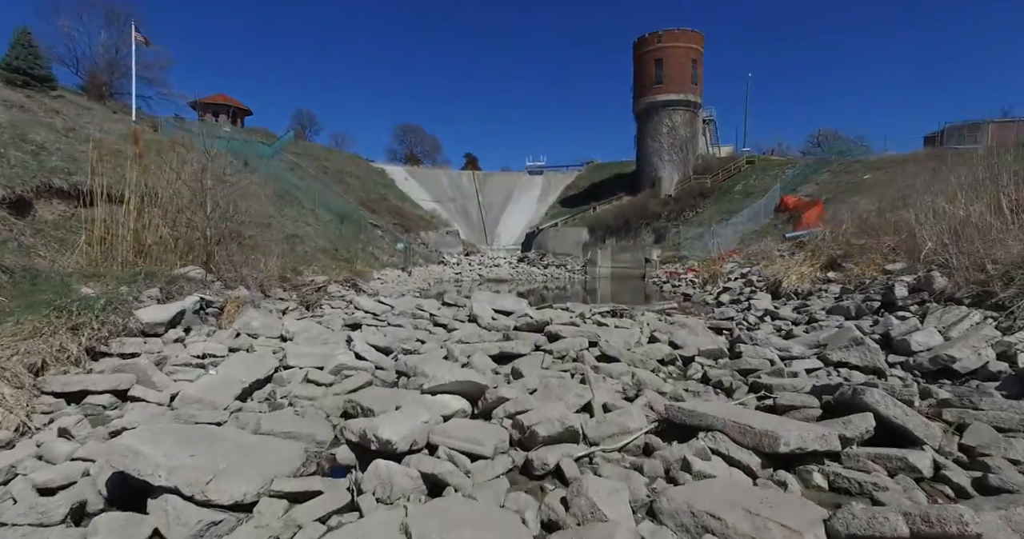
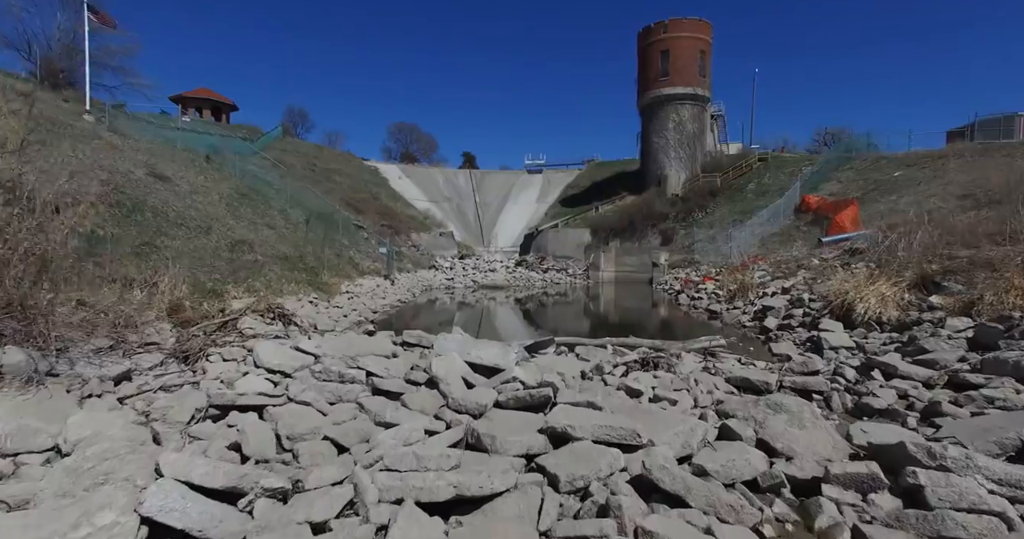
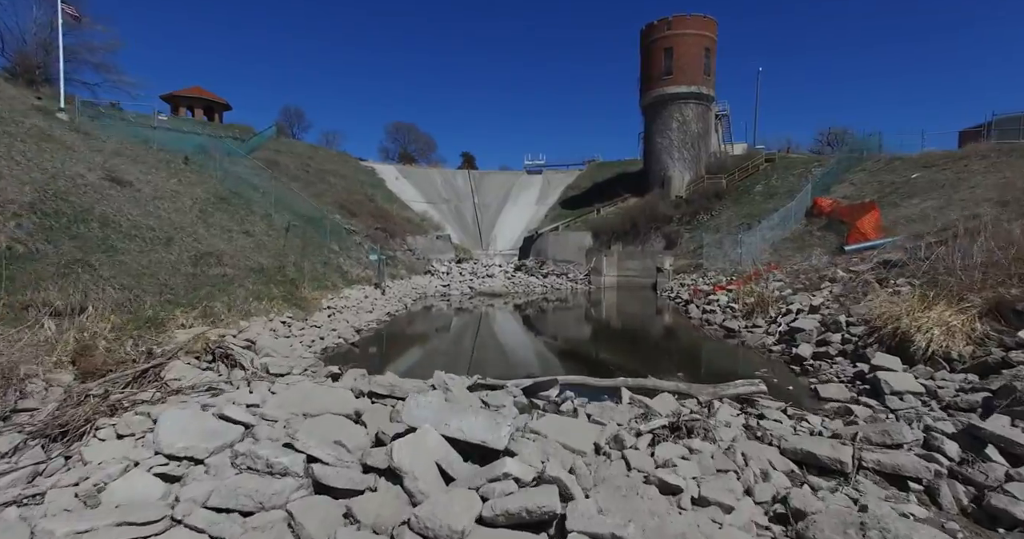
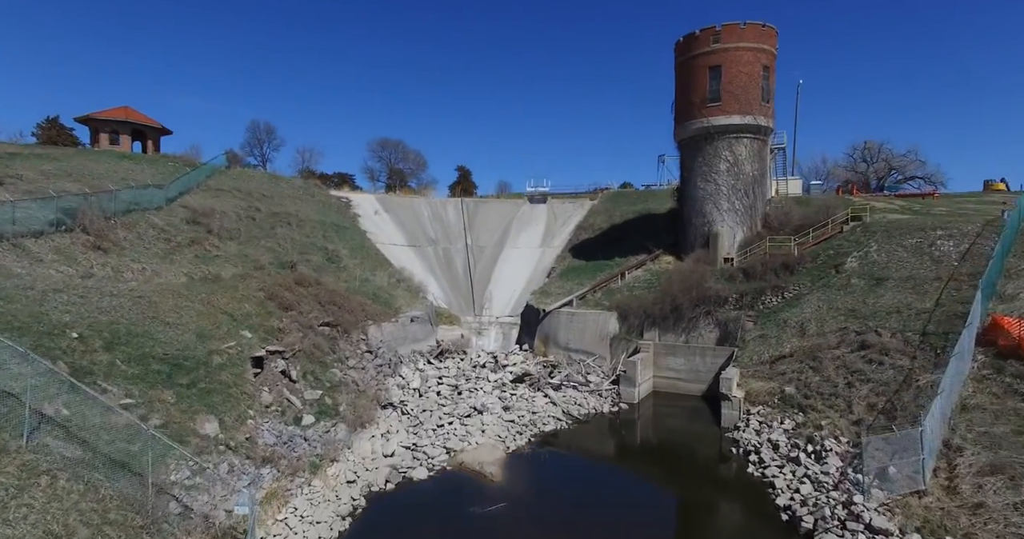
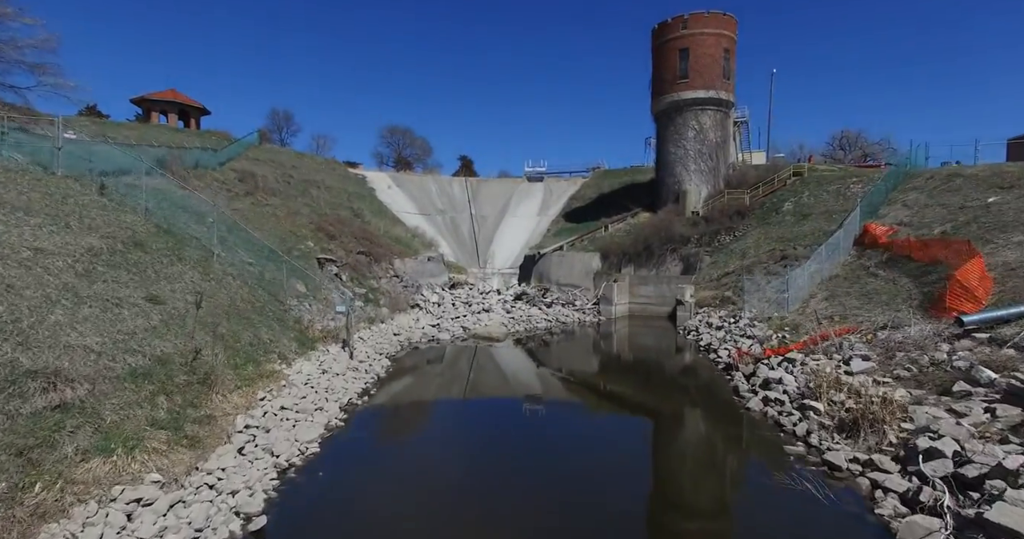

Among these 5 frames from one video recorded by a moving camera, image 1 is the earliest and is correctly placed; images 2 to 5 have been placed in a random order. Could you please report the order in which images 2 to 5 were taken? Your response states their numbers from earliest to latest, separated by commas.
2, 3, 5, 4
